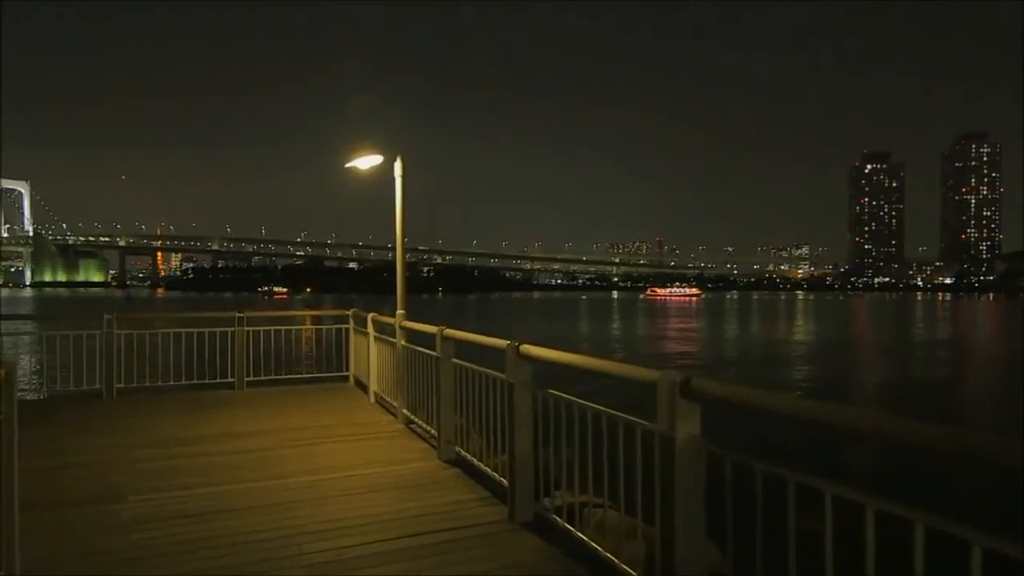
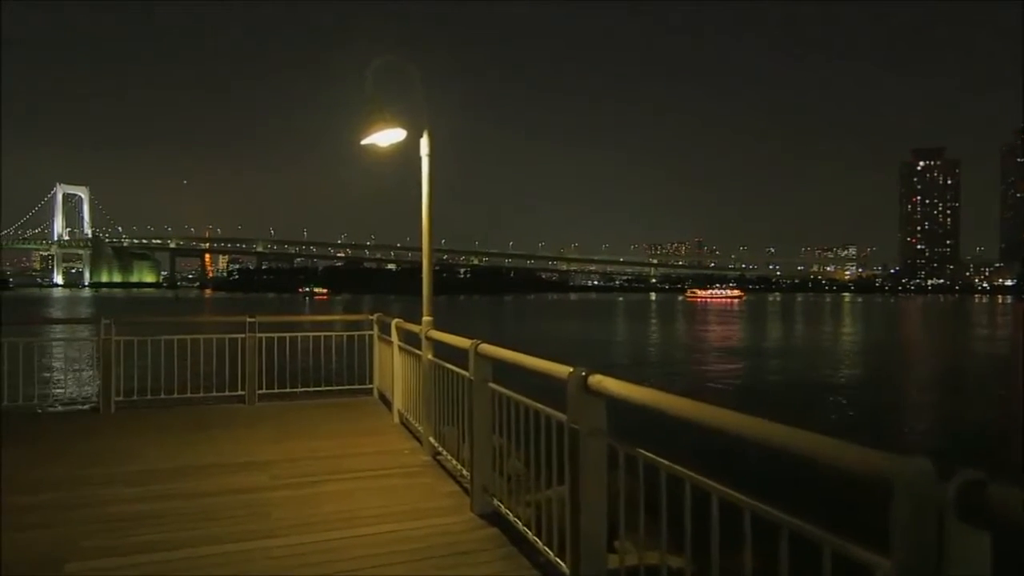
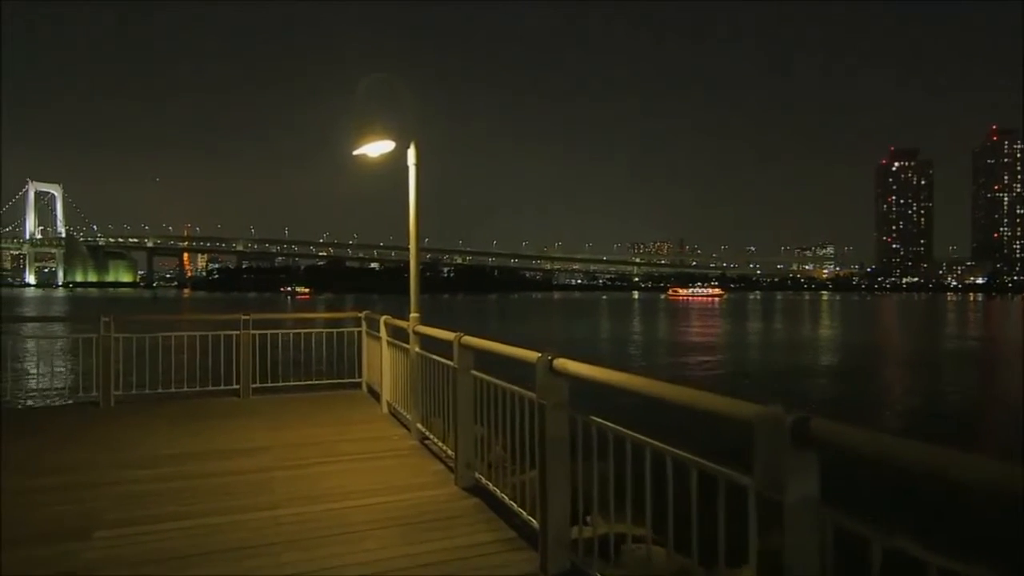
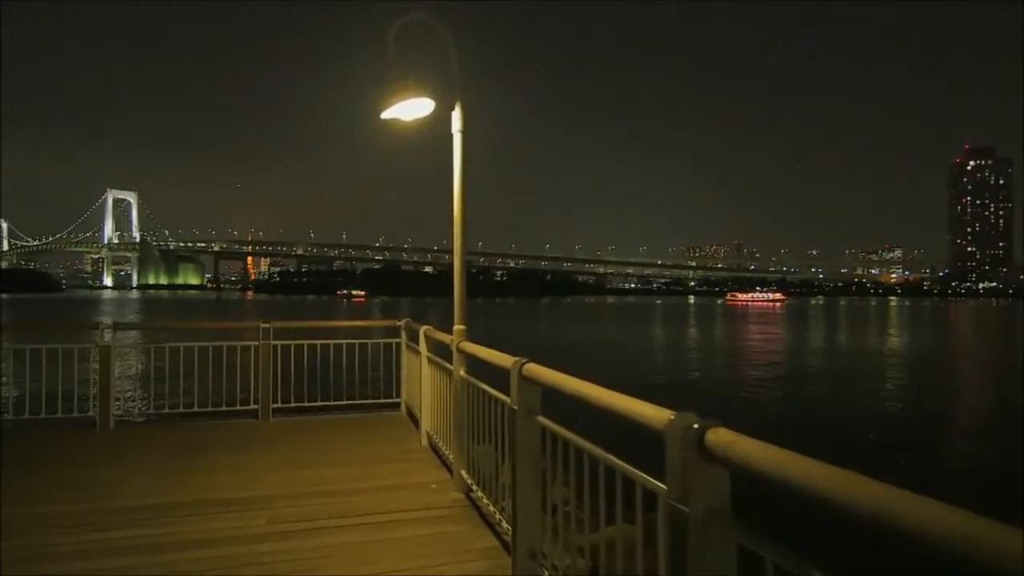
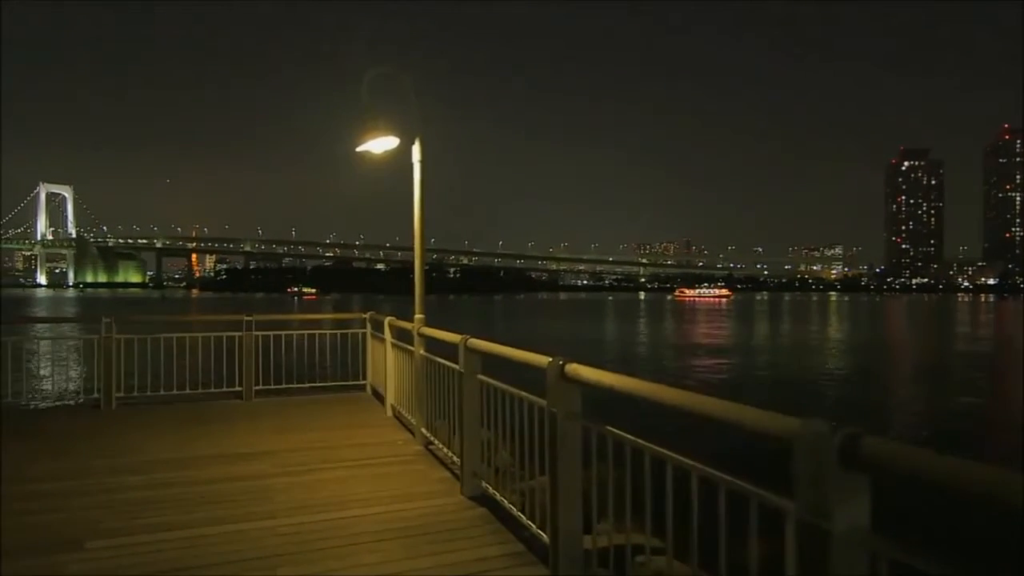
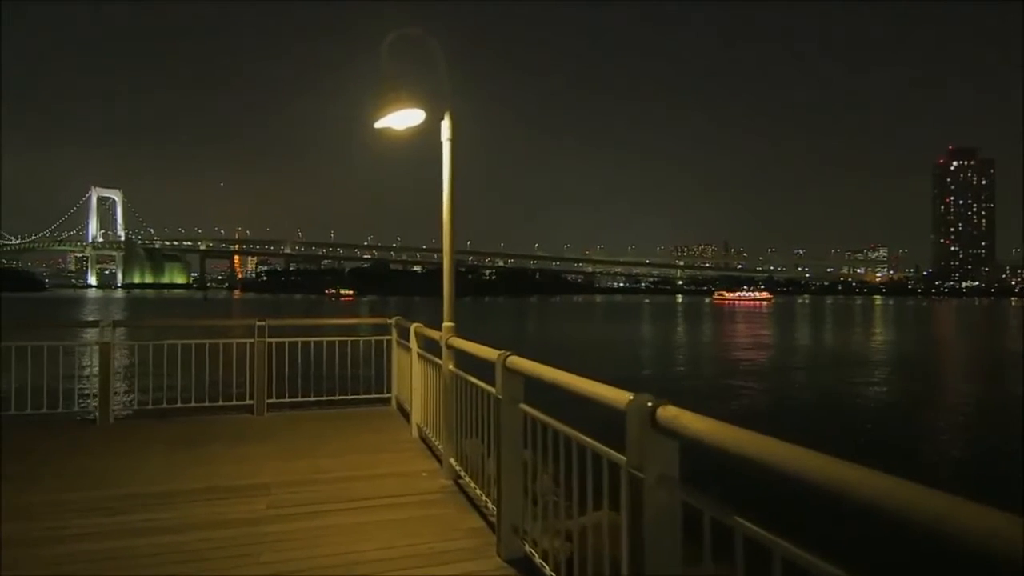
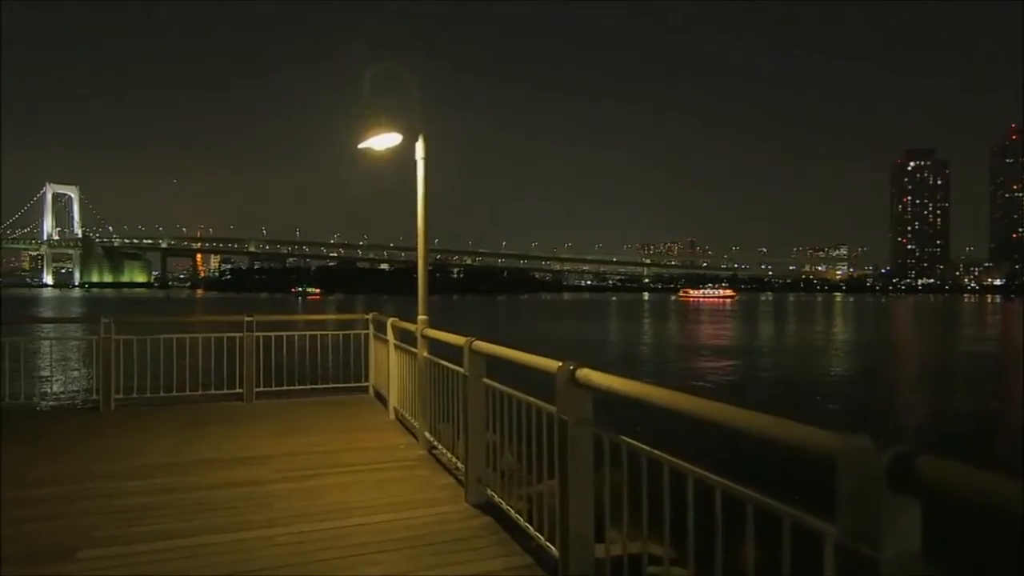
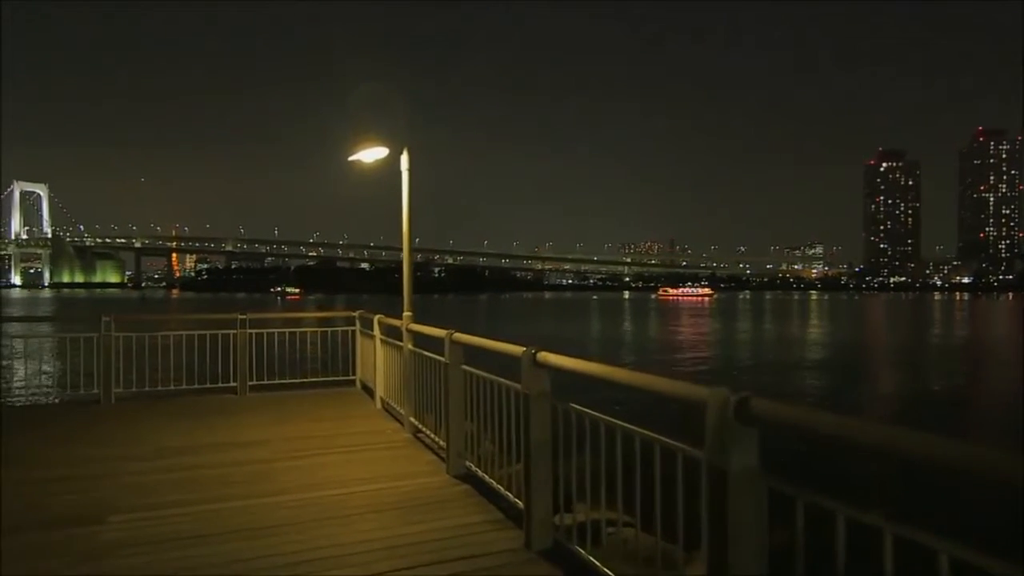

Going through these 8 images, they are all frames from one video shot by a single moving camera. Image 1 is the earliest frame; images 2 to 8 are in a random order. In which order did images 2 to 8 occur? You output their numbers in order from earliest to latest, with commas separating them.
8, 3, 5, 7, 2, 6, 4
